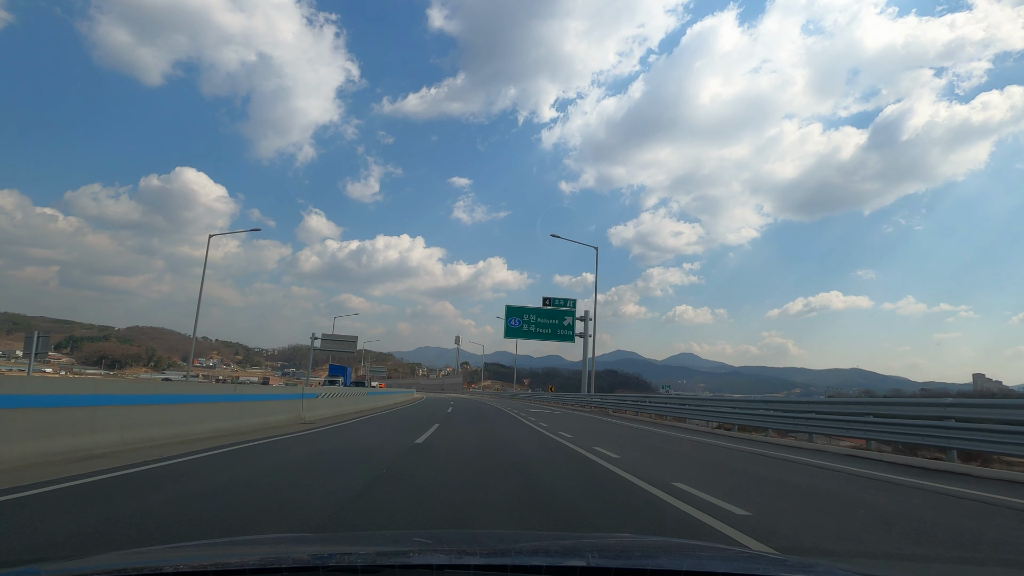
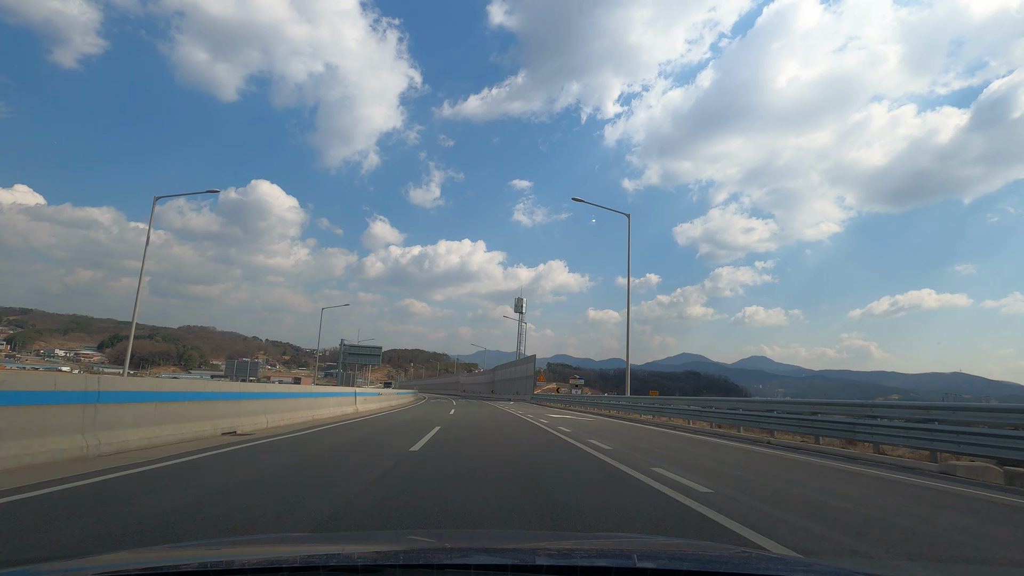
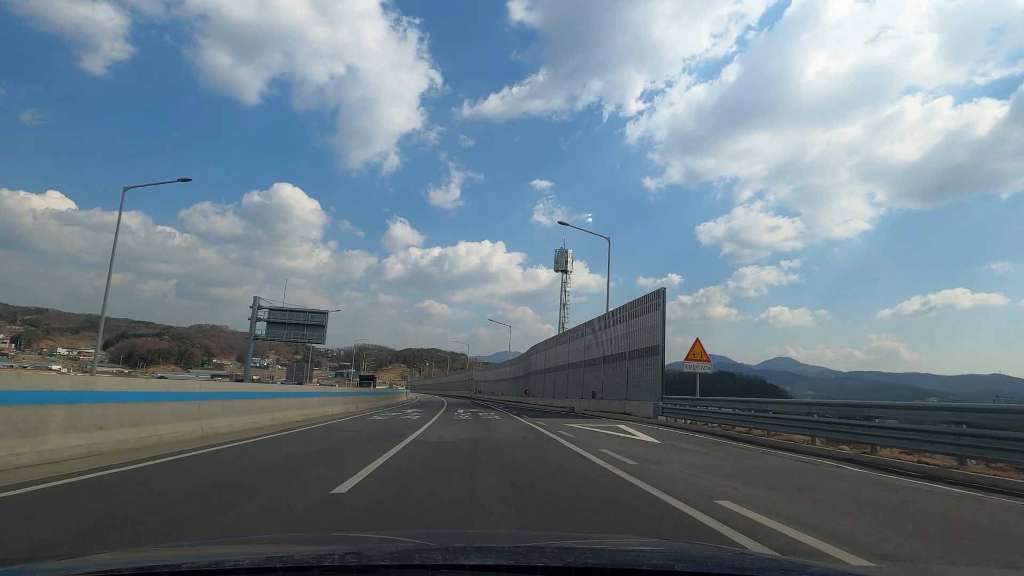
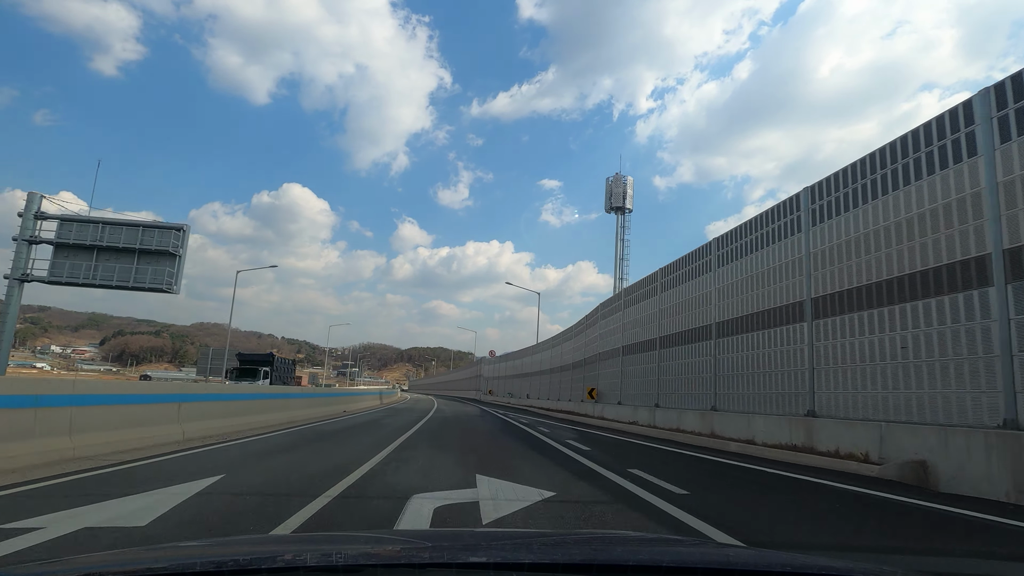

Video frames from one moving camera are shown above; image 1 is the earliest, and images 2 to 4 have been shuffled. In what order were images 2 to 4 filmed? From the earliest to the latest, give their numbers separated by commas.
2, 3, 4
